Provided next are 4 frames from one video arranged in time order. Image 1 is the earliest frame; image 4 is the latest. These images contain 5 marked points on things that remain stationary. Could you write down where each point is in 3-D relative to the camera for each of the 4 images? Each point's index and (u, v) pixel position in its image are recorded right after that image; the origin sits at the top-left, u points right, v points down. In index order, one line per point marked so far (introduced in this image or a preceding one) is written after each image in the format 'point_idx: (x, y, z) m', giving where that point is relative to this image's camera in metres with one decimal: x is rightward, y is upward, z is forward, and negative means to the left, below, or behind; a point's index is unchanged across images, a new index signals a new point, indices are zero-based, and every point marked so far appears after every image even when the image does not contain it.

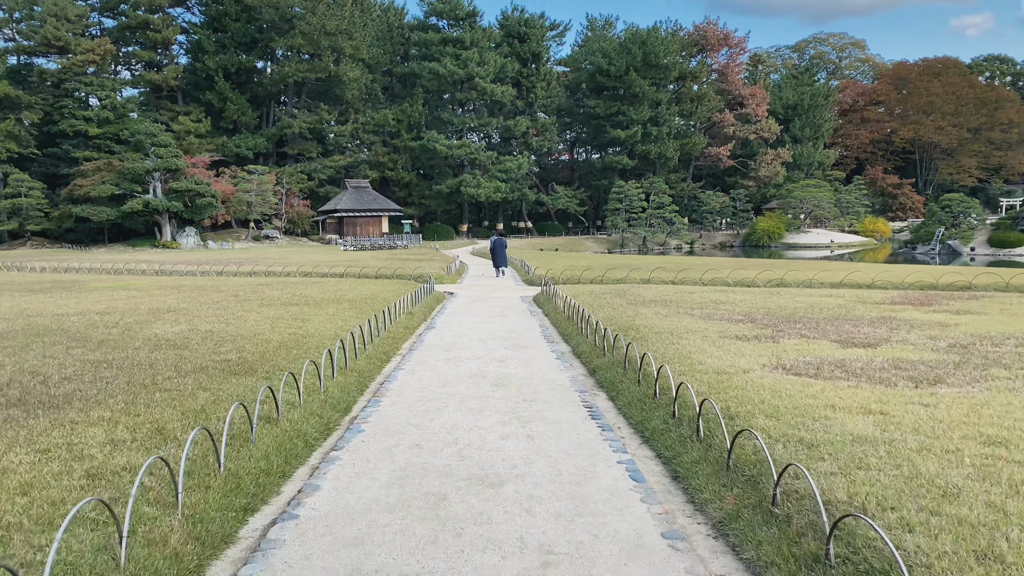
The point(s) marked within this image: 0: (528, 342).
0: (+0.2, -0.6, +9.3) m
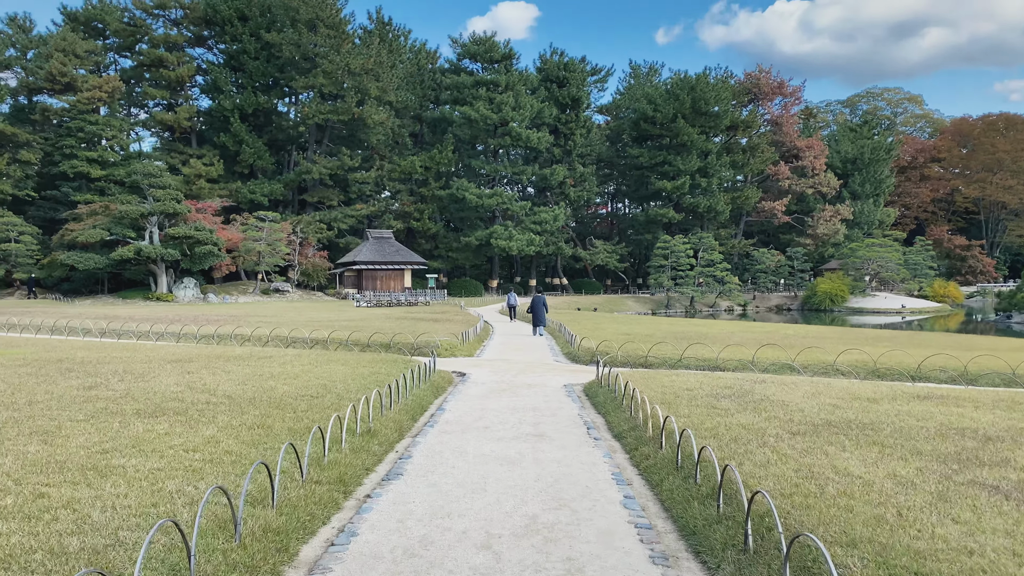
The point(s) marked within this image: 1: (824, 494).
0: (+0.4, -1.2, +3.7) m
1: (+1.5, -1.0, +4.1) m
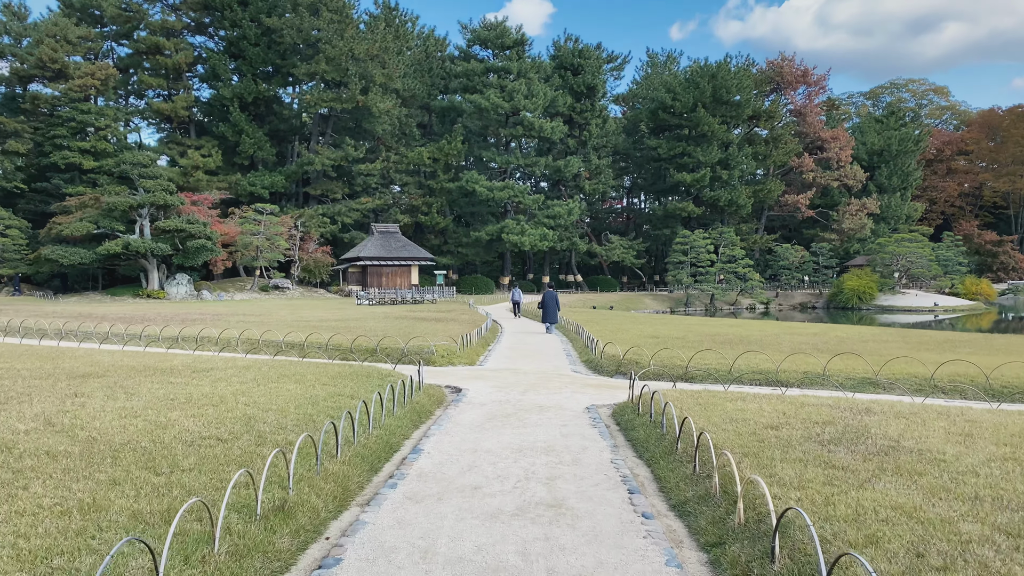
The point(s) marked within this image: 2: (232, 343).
0: (+0.3, -1.2, +1.1) m
1: (+1.5, -1.0, +1.5) m
2: (-5.0, -1.0, +14.7) m
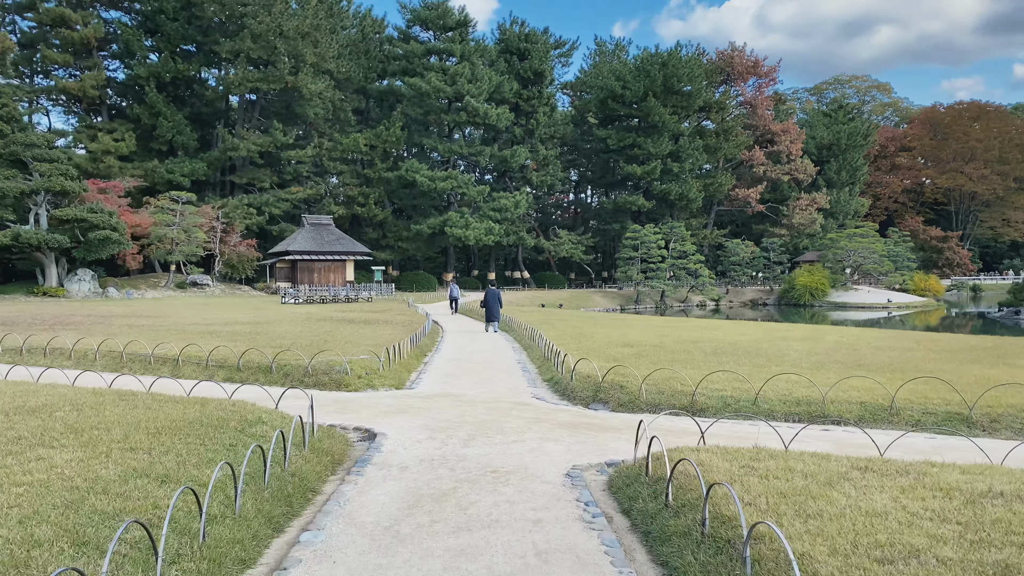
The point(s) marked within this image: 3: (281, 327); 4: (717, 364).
0: (+0.4, -1.2, -2.0) m
1: (+1.5, -1.0, -1.5) m
2: (-5.8, -0.9, +11.2) m
3: (-4.8, -0.8, +16.9) m
4: (+2.4, -0.9, +10.1) m
